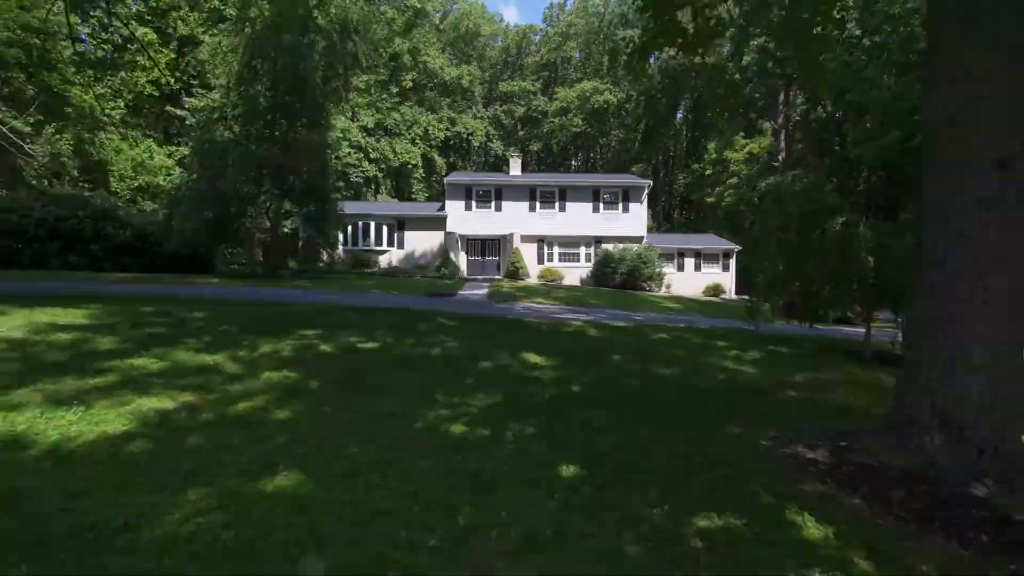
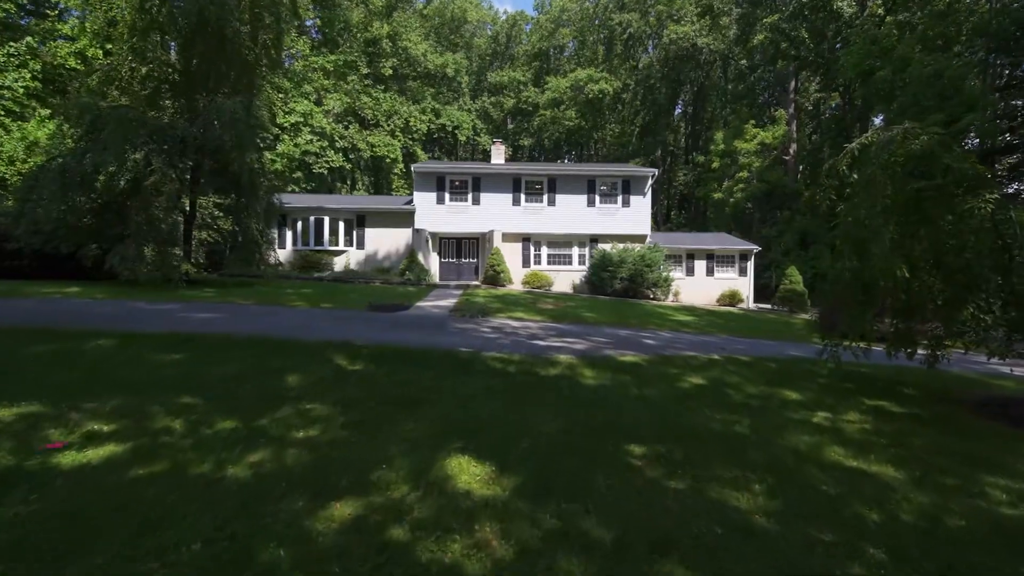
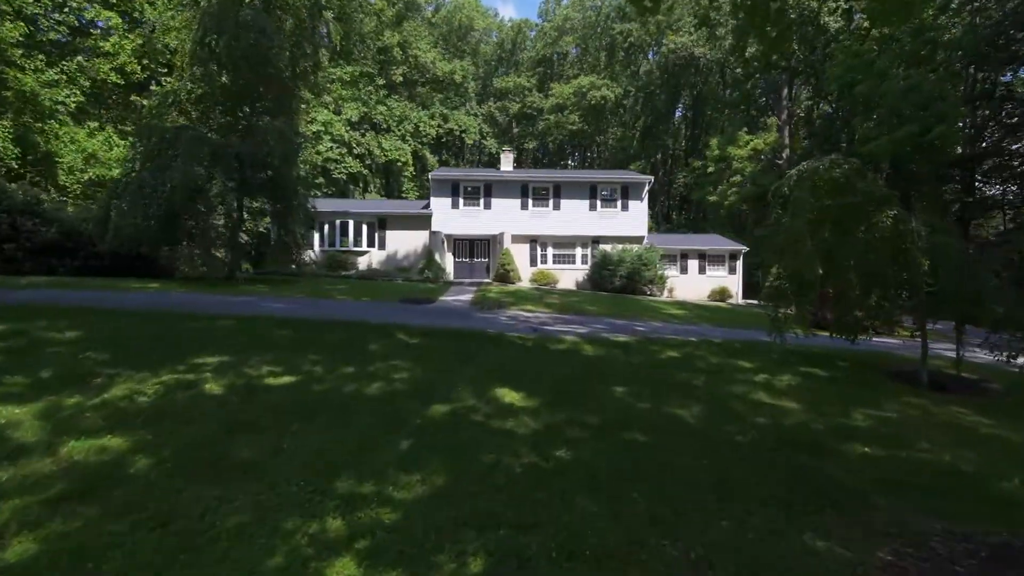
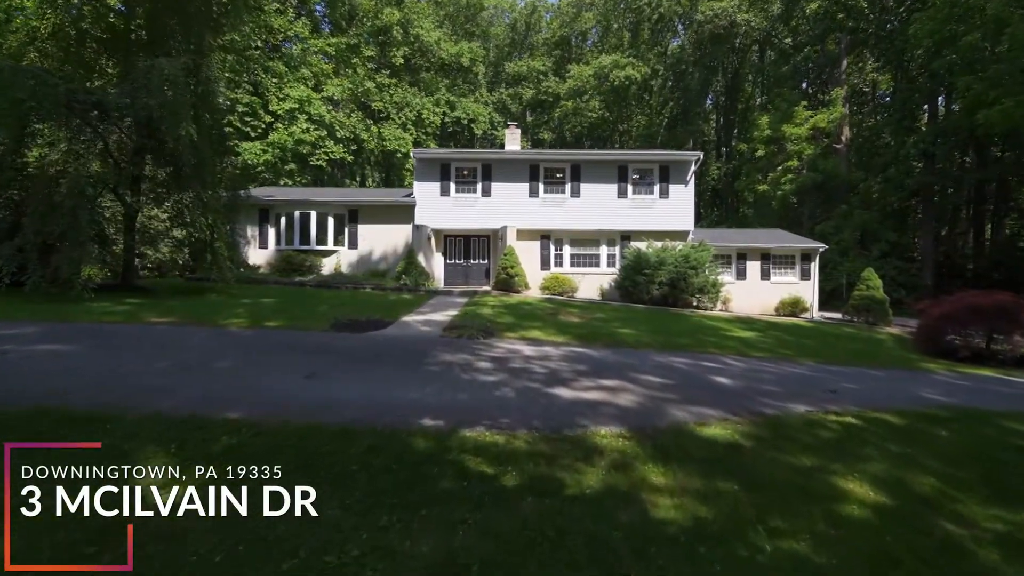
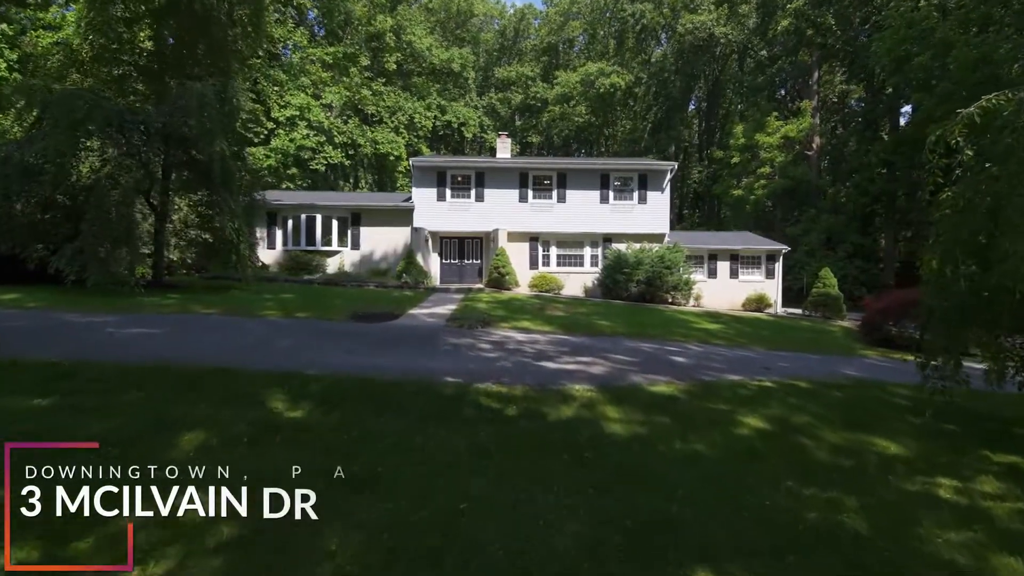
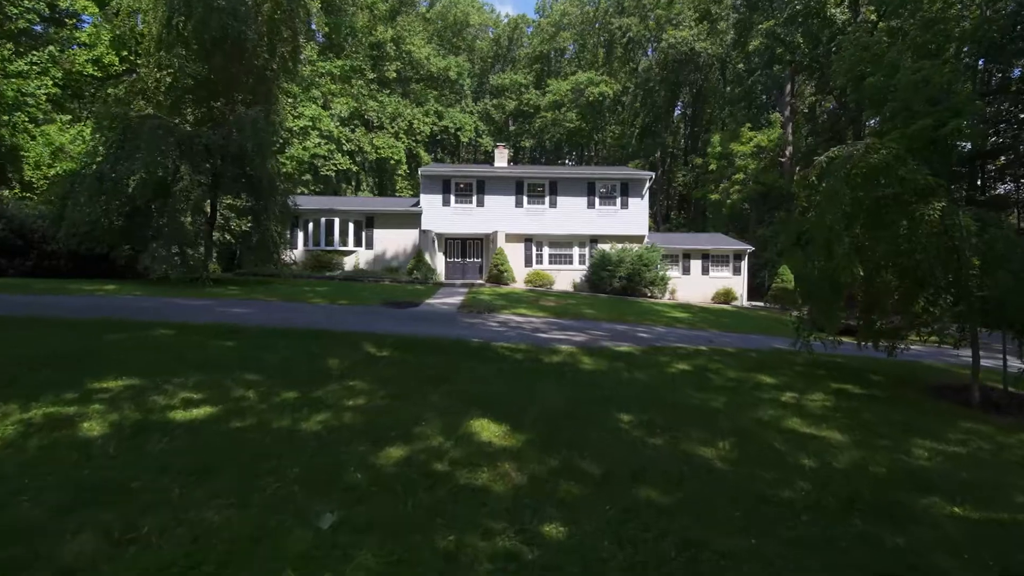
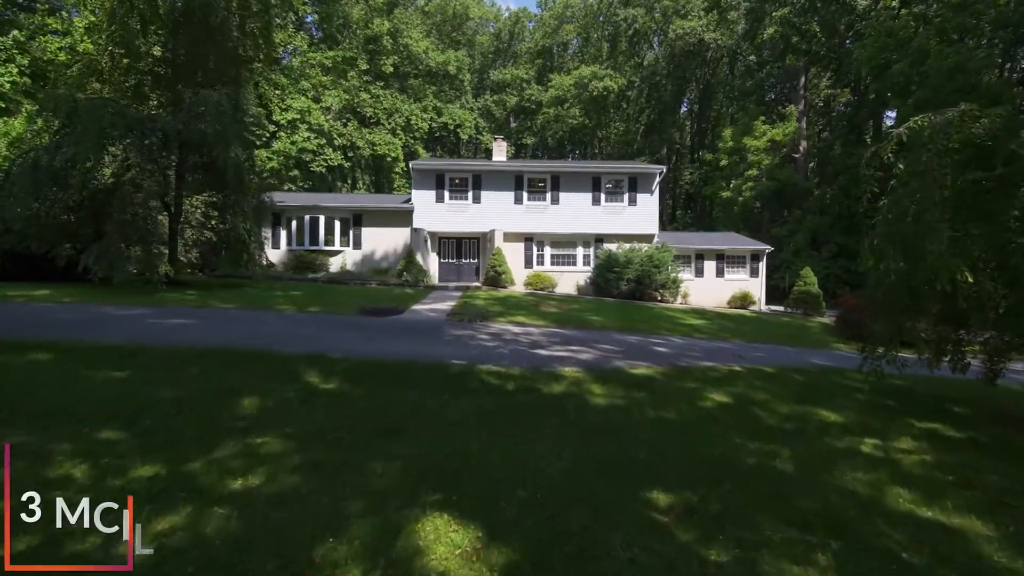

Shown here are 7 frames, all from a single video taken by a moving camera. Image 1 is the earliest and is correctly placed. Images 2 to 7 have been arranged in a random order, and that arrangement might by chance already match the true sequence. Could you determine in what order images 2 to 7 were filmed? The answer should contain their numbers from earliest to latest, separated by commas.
3, 6, 2, 7, 5, 4
